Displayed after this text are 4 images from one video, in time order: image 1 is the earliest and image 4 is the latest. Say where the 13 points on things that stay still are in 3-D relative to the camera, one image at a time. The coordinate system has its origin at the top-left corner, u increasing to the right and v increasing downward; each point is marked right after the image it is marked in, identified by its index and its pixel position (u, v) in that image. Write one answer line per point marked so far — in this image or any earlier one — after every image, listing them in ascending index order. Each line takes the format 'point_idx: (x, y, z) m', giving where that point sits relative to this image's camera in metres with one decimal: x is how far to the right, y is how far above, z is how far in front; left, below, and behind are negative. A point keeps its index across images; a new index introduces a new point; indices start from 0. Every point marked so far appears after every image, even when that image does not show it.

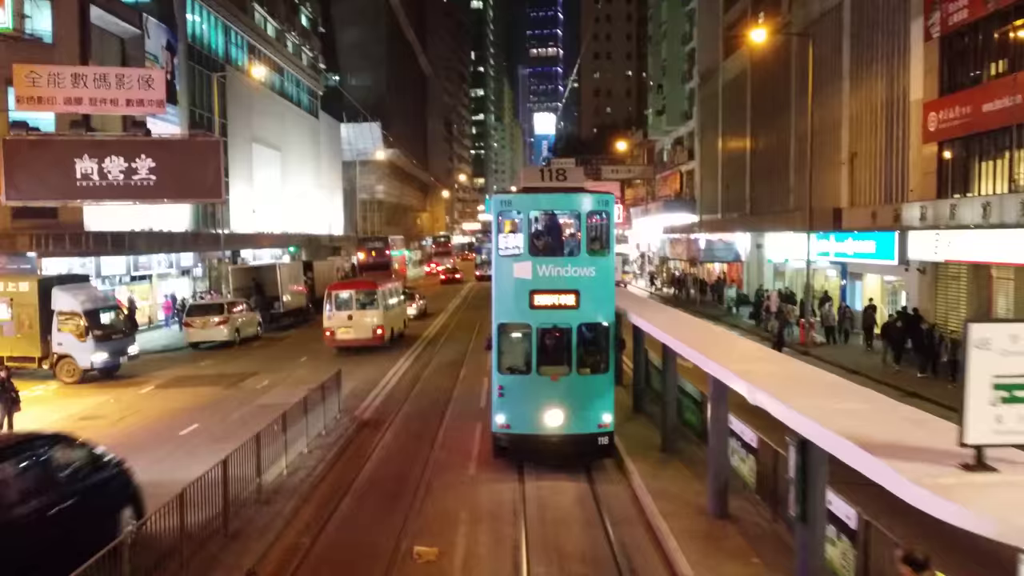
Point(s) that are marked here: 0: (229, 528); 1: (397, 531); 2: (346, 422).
0: (-3.7, -3.1, +10.5) m
1: (-1.5, -3.2, +10.8) m
2: (-3.4, -2.8, +16.4) m
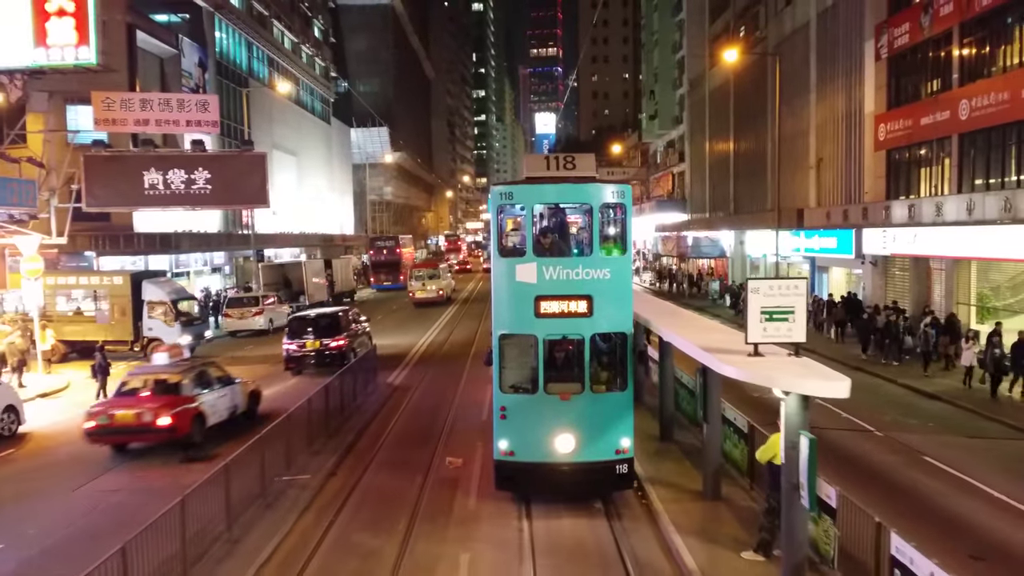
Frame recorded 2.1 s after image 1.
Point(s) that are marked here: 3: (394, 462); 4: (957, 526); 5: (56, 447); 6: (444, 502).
0: (-3.6, -2.8, +14.2) m
1: (-1.4, -3.0, +14.4) m
2: (-3.3, -2.5, +20.0) m
3: (-2.1, -3.0, +13.9) m
4: (+6.1, -3.2, +10.3) m
5: (-9.3, -3.2, +15.7) m
6: (-1.0, -3.2, +12.1) m
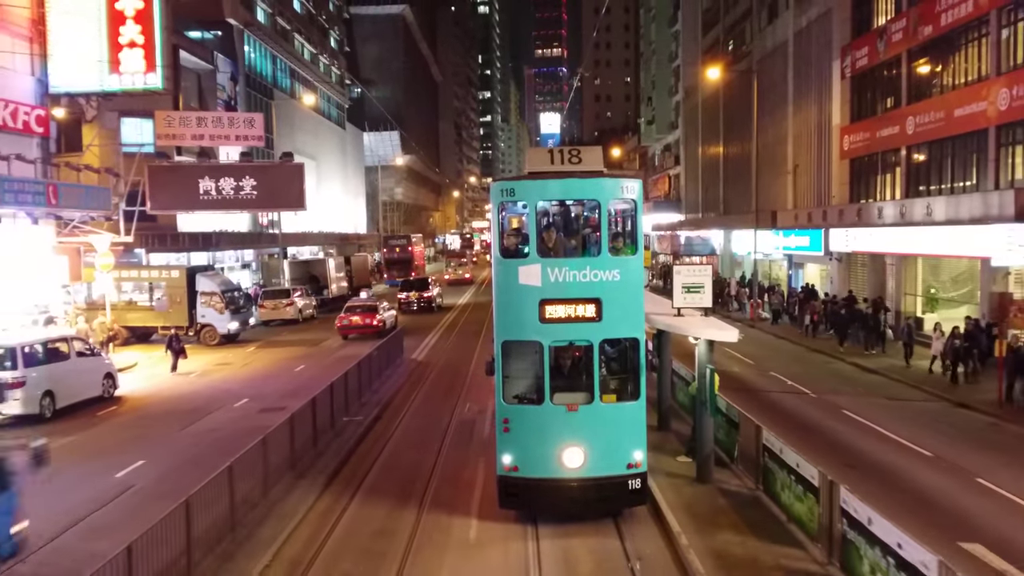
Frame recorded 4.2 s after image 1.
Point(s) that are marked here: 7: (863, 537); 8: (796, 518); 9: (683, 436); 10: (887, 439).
0: (-3.5, -2.6, +17.9) m
1: (-1.3, -2.7, +18.1) m
2: (-3.2, -2.3, +23.8) m
3: (-2.0, -2.8, +17.6) m
4: (+6.1, -2.9, +14.0) m
5: (-9.1, -3.0, +19.5) m
6: (-0.9, -2.9, +15.8) m
7: (+3.4, -2.4, +7.6) m
8: (+3.4, -2.8, +9.3) m
9: (+3.1, -2.7, +13.9) m
10: (+7.3, -2.9, +15.0) m
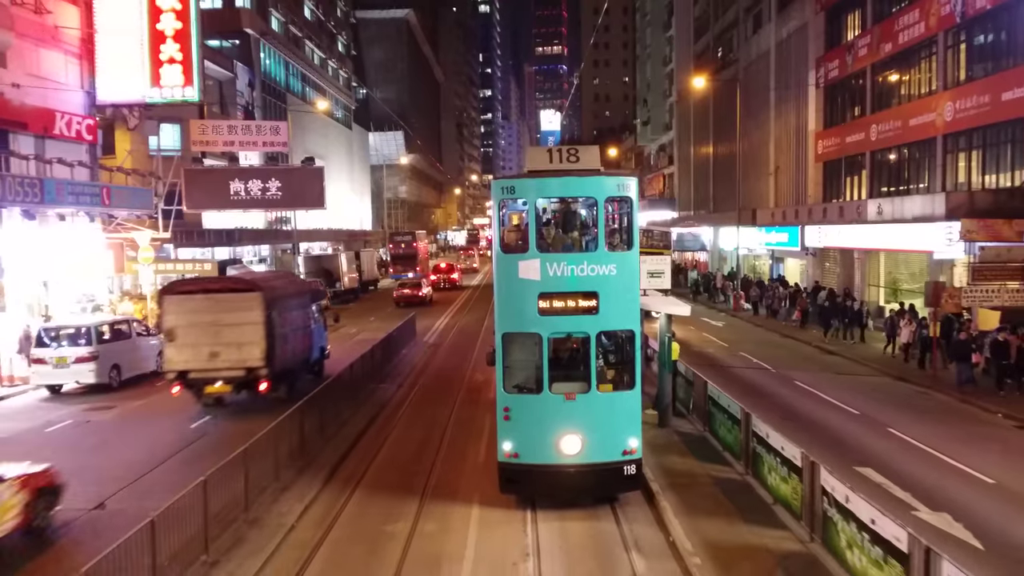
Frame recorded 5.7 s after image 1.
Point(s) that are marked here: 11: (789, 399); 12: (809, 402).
0: (-3.5, -2.3, +20.8) m
1: (-1.3, -2.4, +21.1) m
2: (-3.2, -2.0, +26.7) m
3: (-2.0, -2.5, +20.5) m
4: (+6.1, -2.7, +16.9) m
5: (-9.1, -2.7, +22.4) m
6: (-0.9, -2.7, +18.8) m
7: (+3.4, -2.2, +10.5) m
8: (+3.4, -2.5, +12.2) m
9: (+3.1, -2.4, +16.8) m
10: (+7.3, -2.7, +18.0) m
11: (+6.4, -2.6, +17.6) m
12: (+6.9, -2.7, +17.8) m
